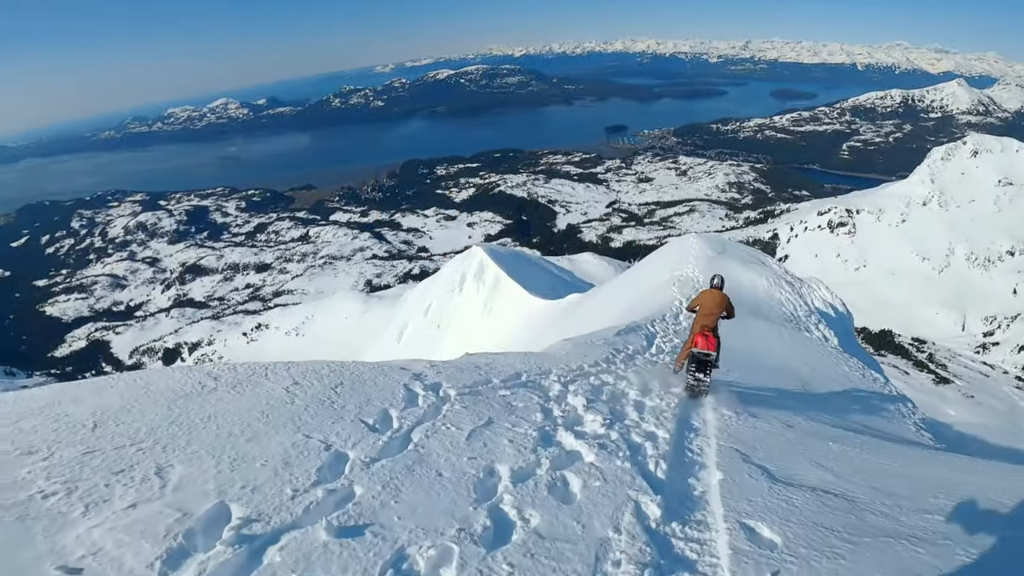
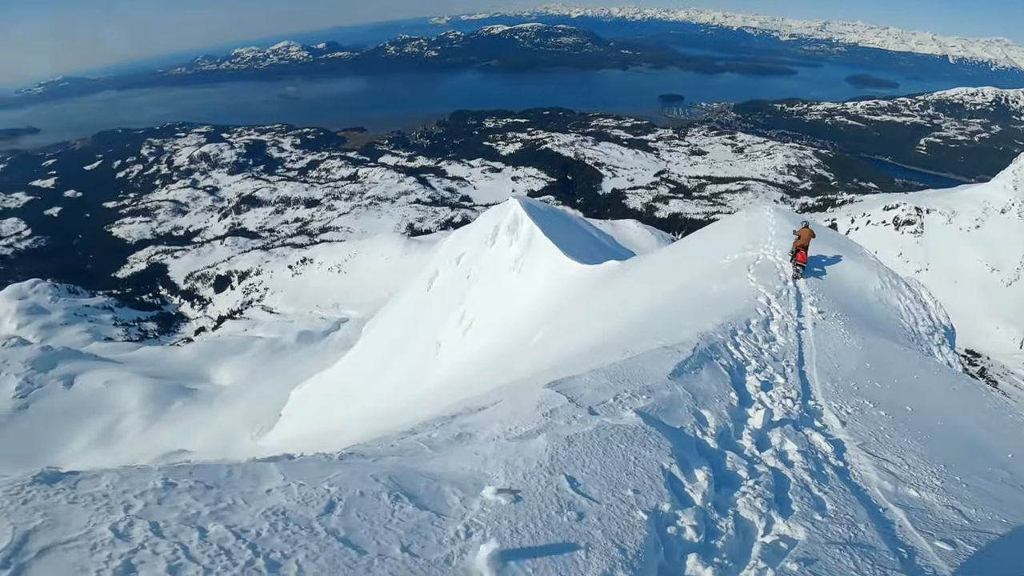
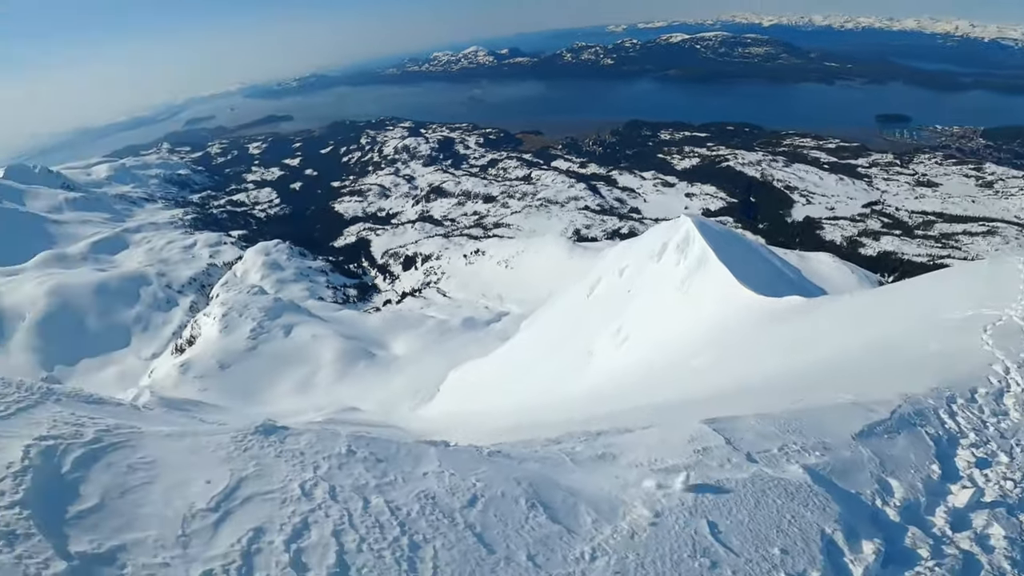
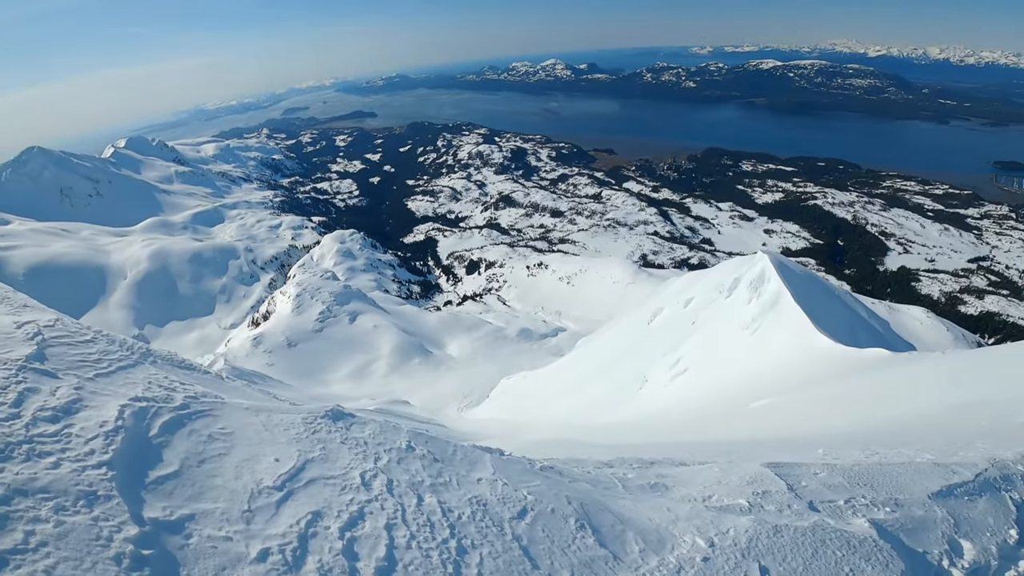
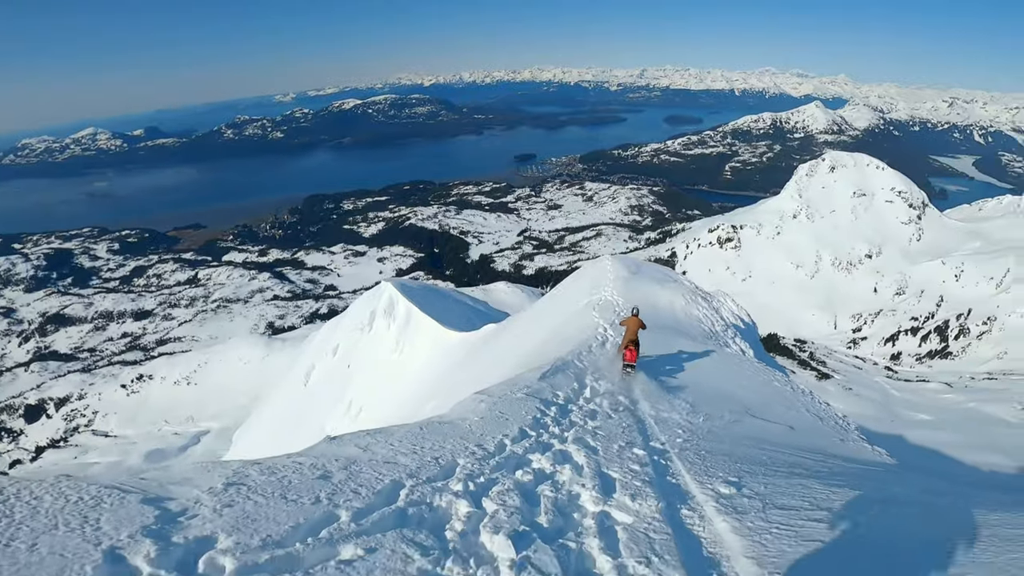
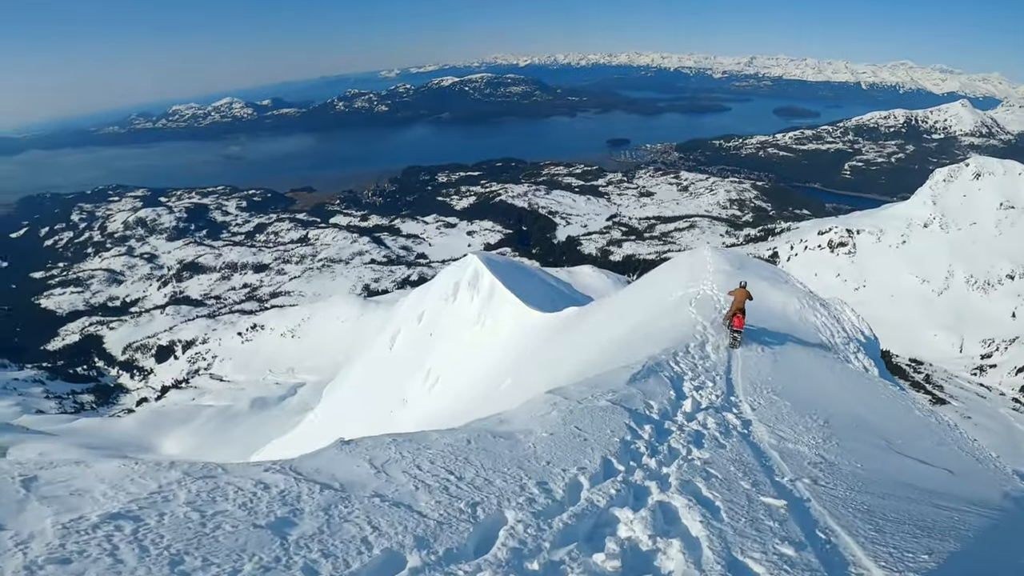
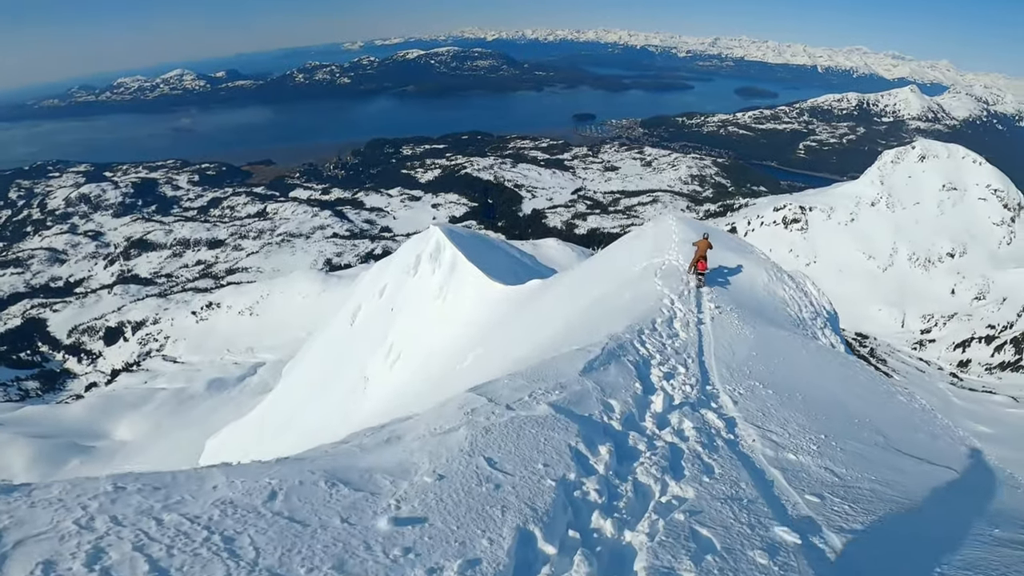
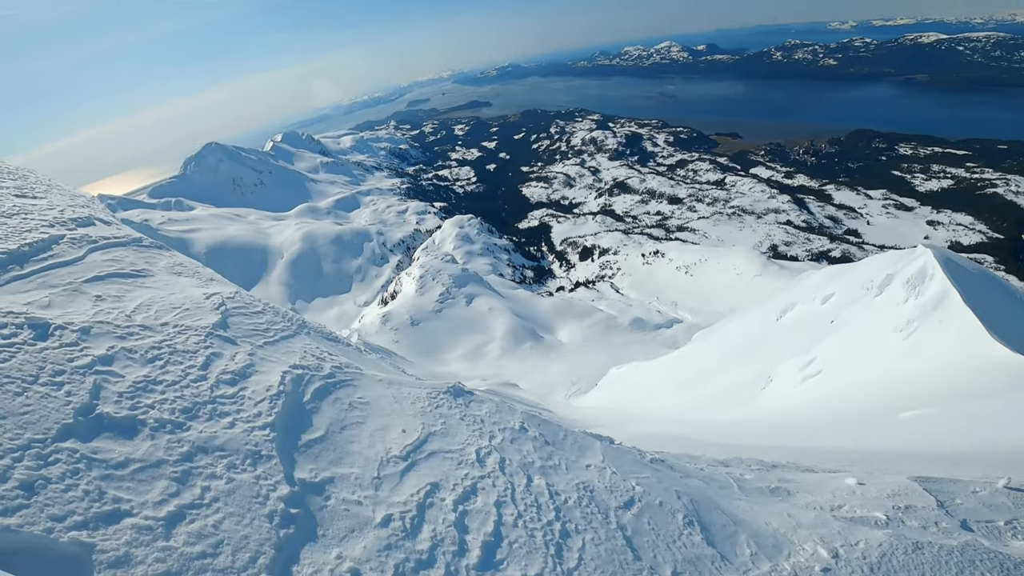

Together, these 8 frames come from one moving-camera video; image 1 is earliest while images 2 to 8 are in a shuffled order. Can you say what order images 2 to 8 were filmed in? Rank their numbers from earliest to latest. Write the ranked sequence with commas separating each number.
5, 6, 7, 2, 3, 8, 4
